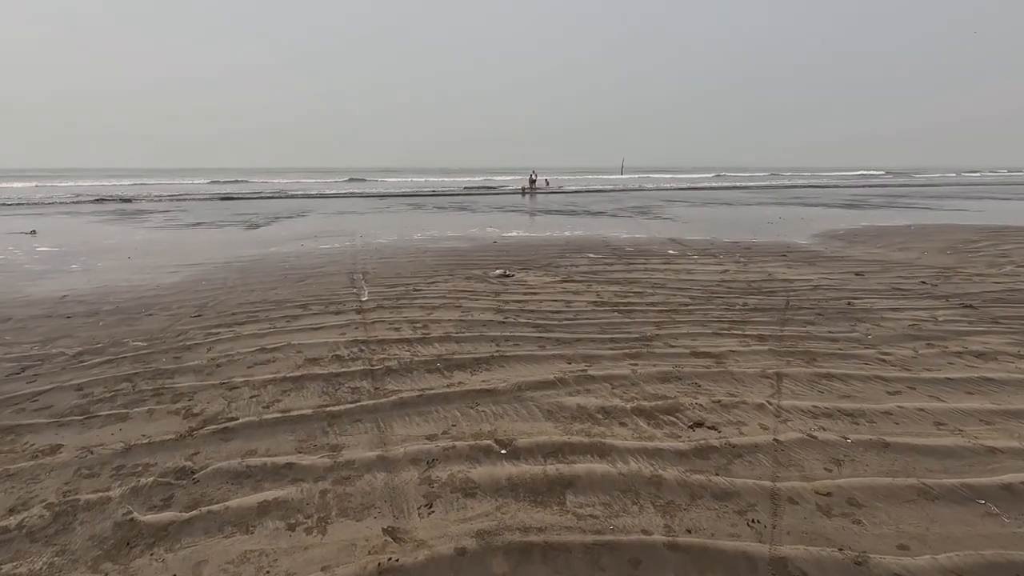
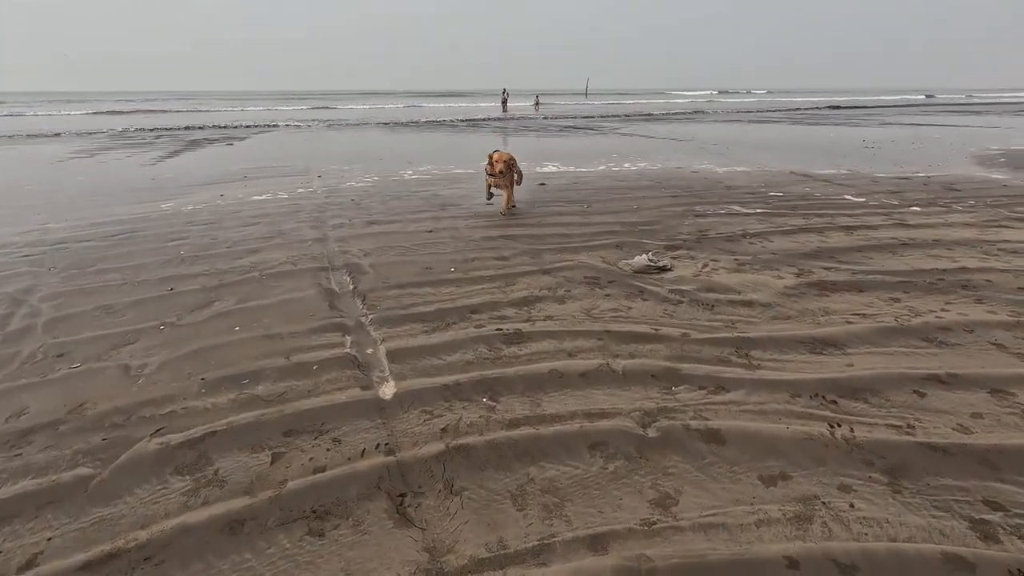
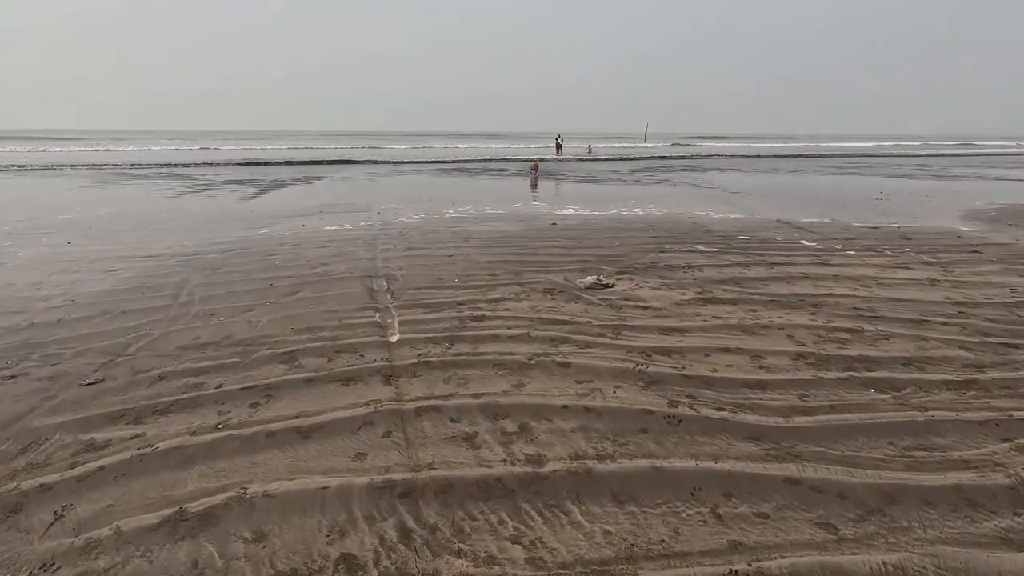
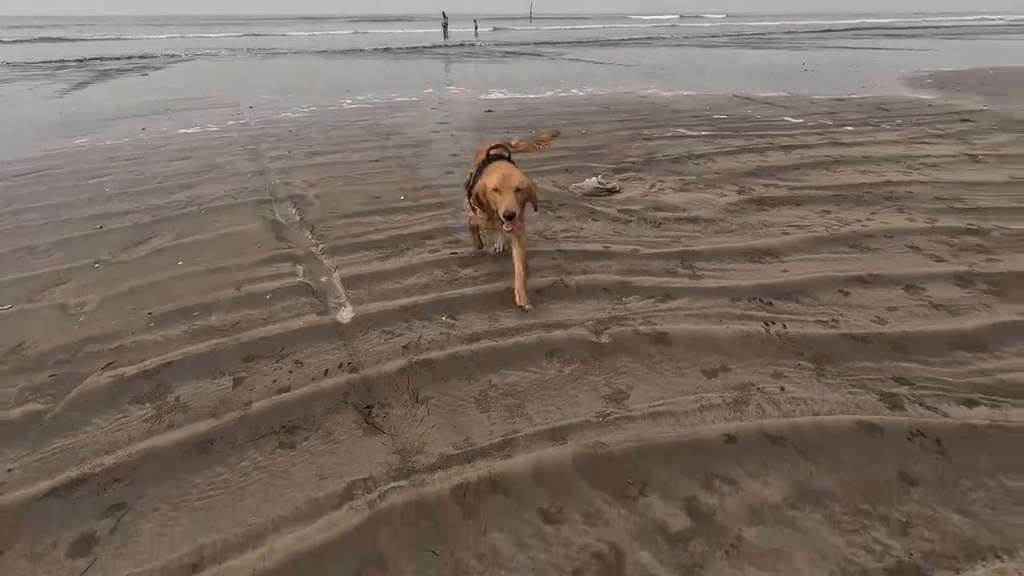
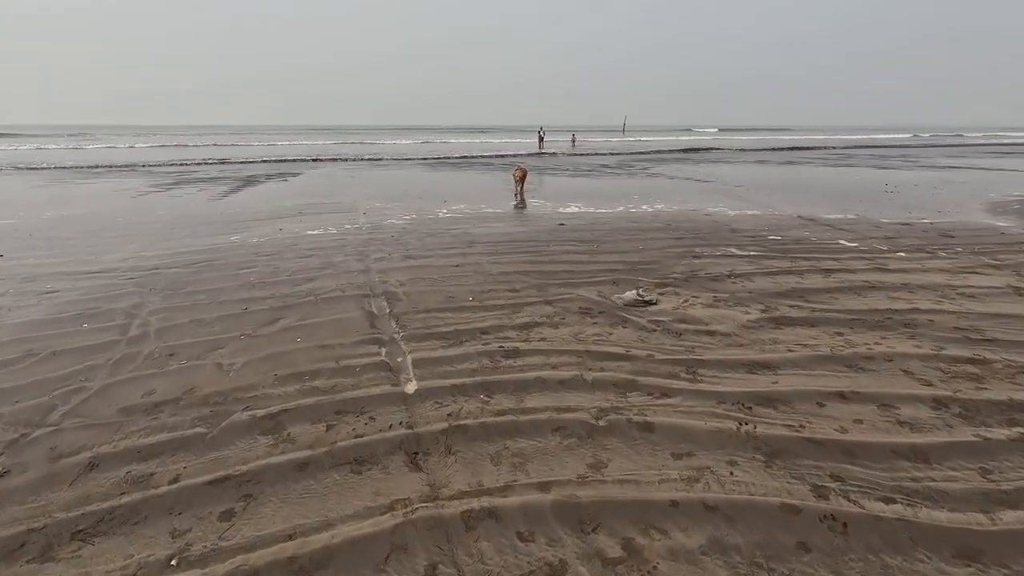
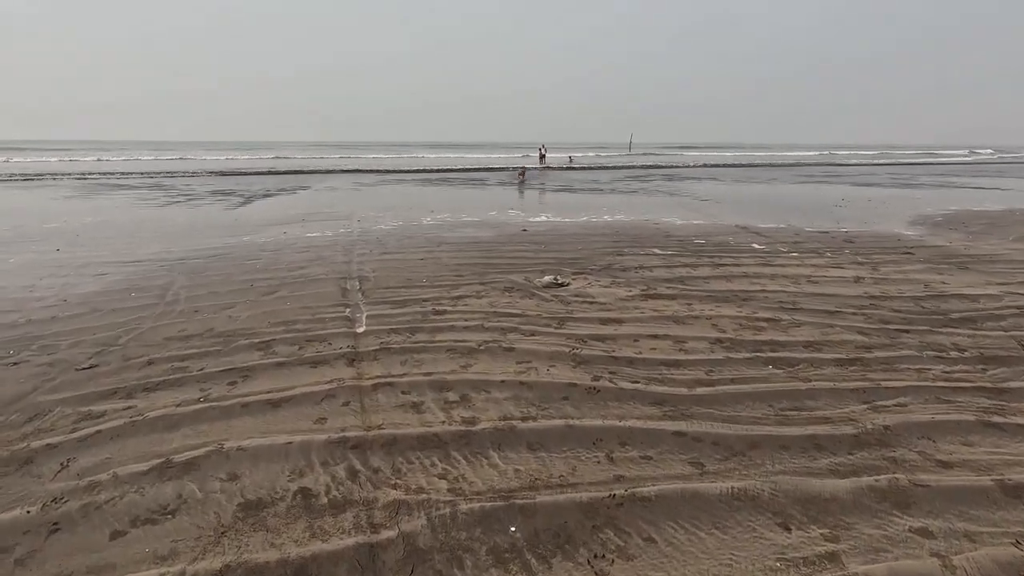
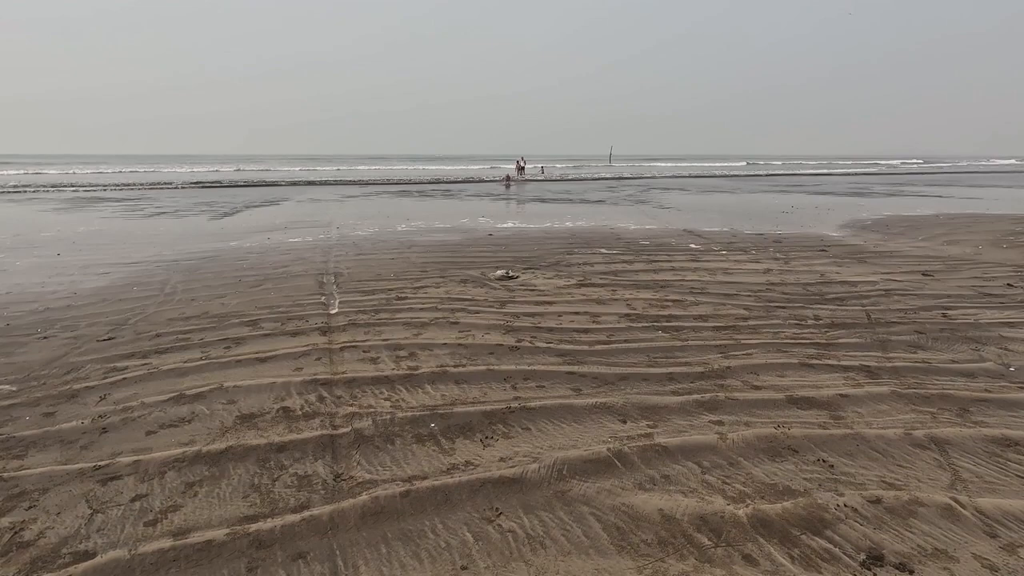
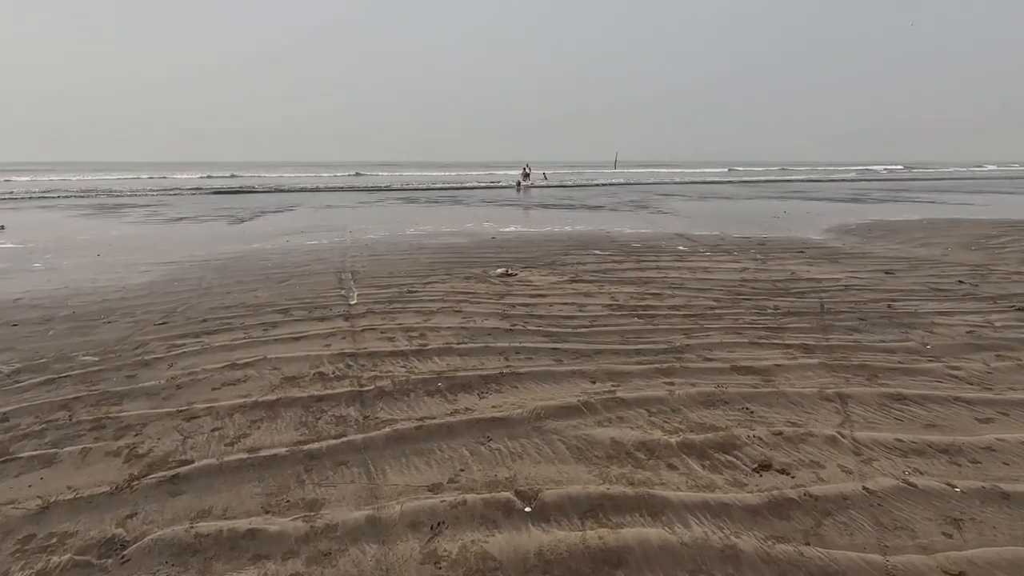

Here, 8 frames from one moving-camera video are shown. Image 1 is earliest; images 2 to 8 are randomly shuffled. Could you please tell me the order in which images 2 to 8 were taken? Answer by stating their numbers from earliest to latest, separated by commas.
8, 7, 6, 3, 5, 2, 4
